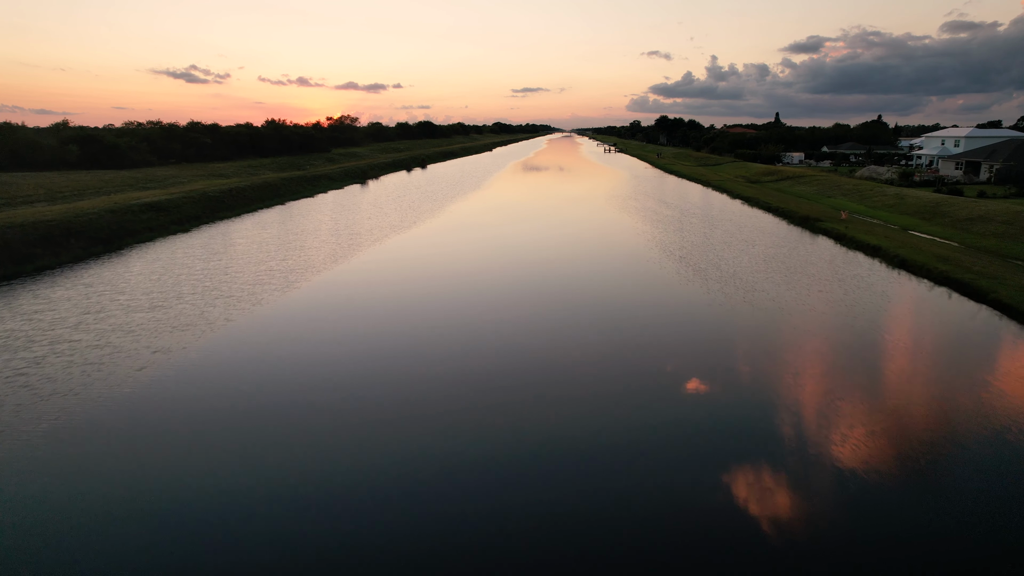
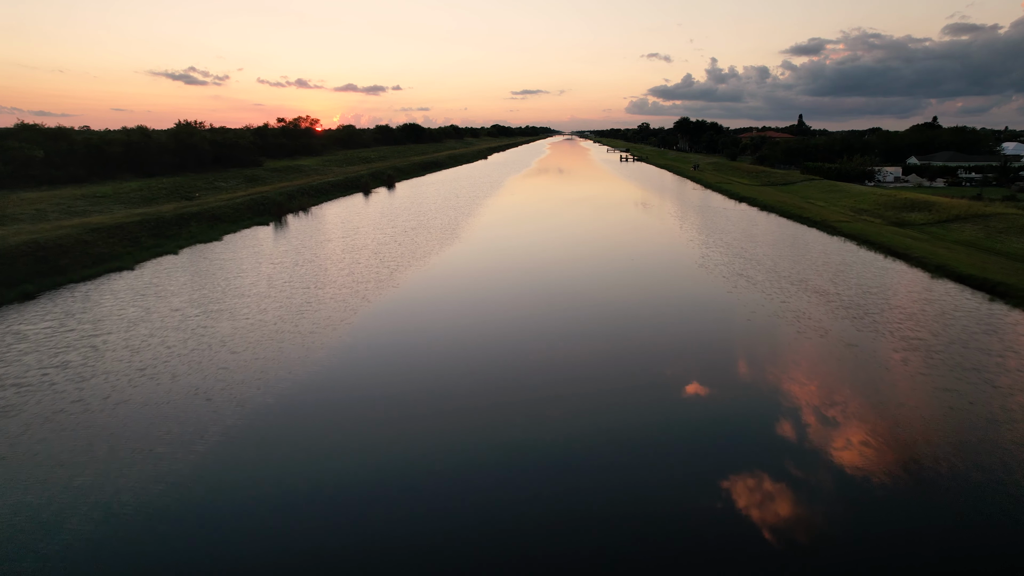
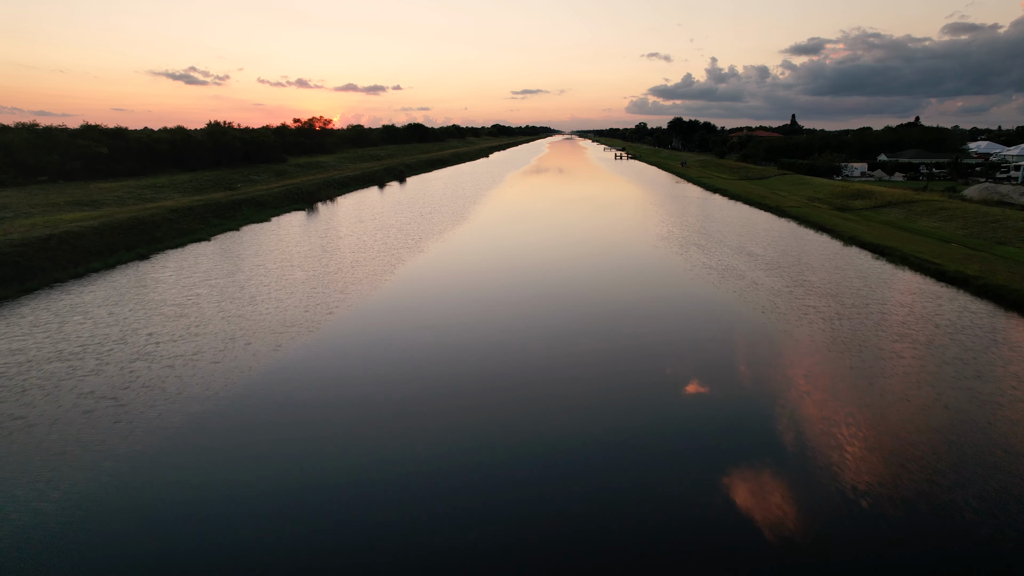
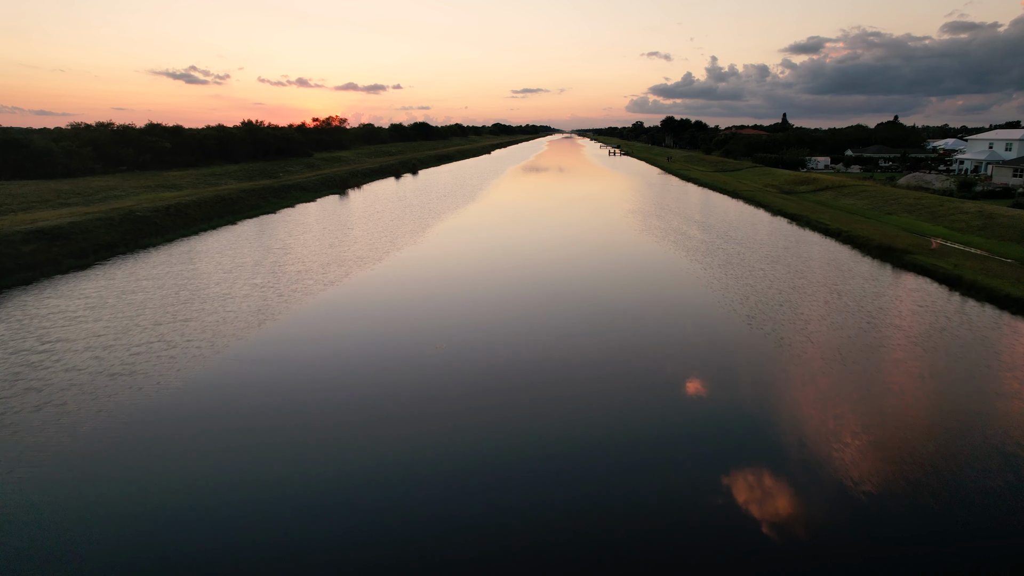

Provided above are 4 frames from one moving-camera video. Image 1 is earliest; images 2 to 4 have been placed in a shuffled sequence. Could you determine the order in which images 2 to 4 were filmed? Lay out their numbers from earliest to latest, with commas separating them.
4, 3, 2
